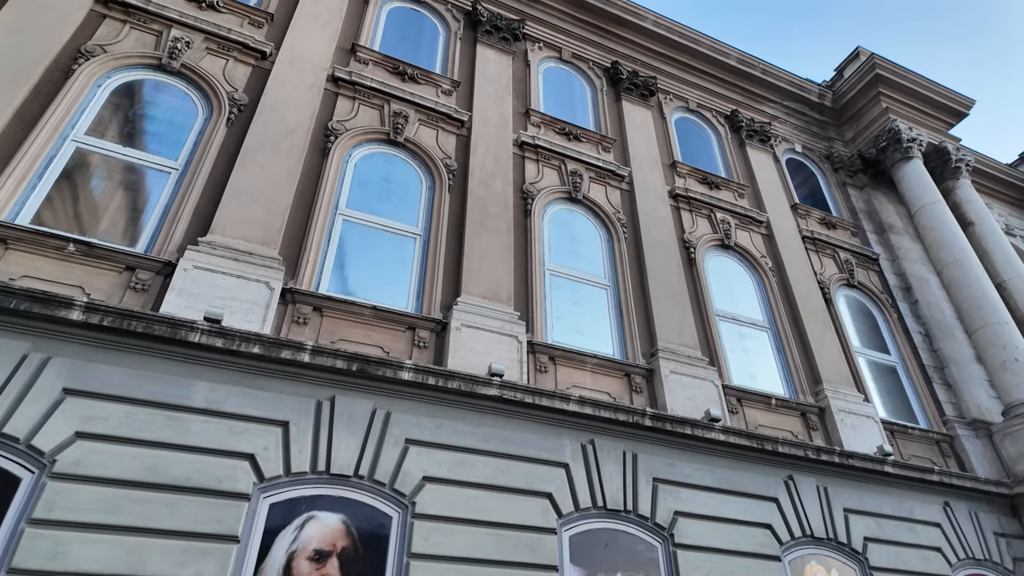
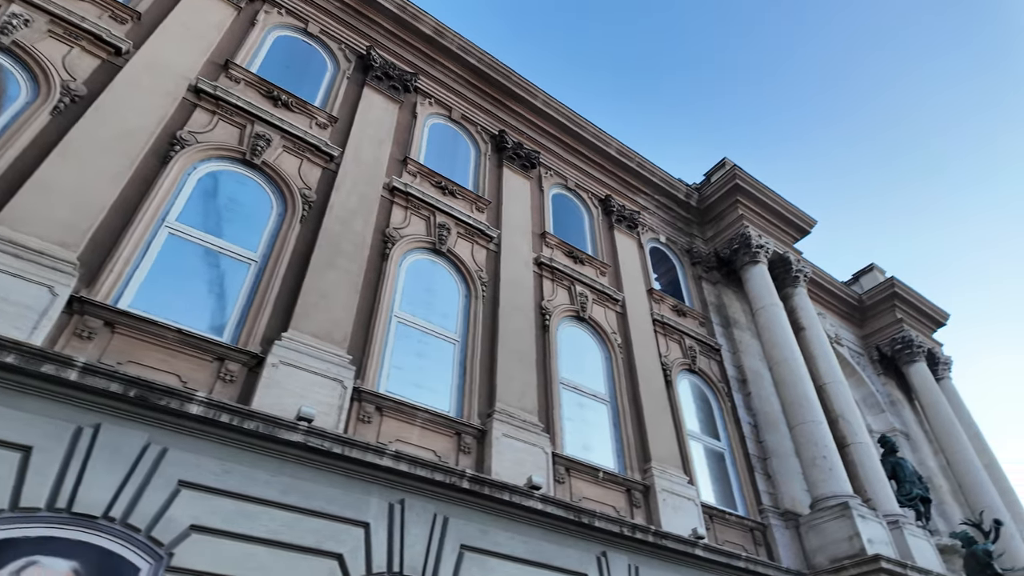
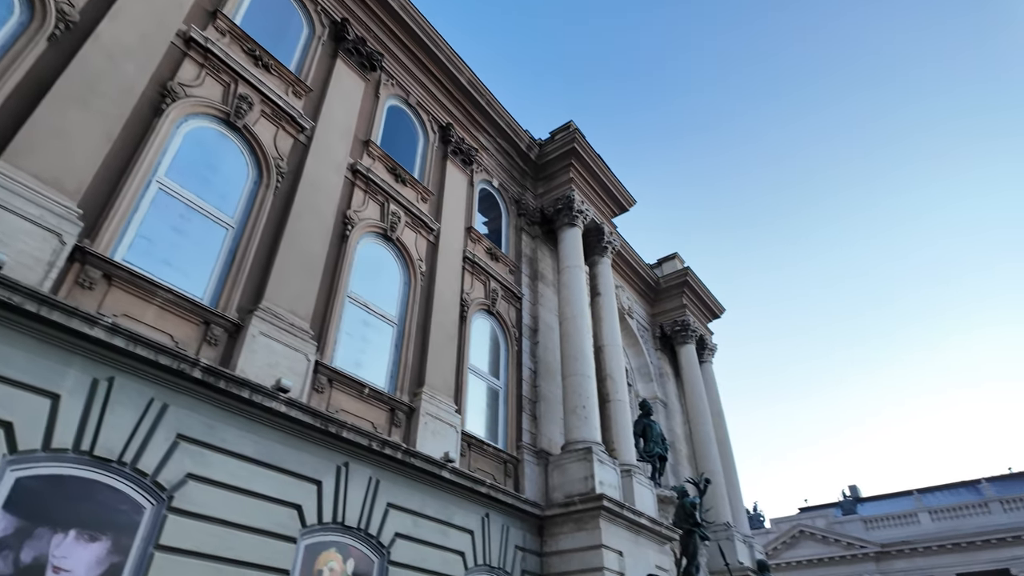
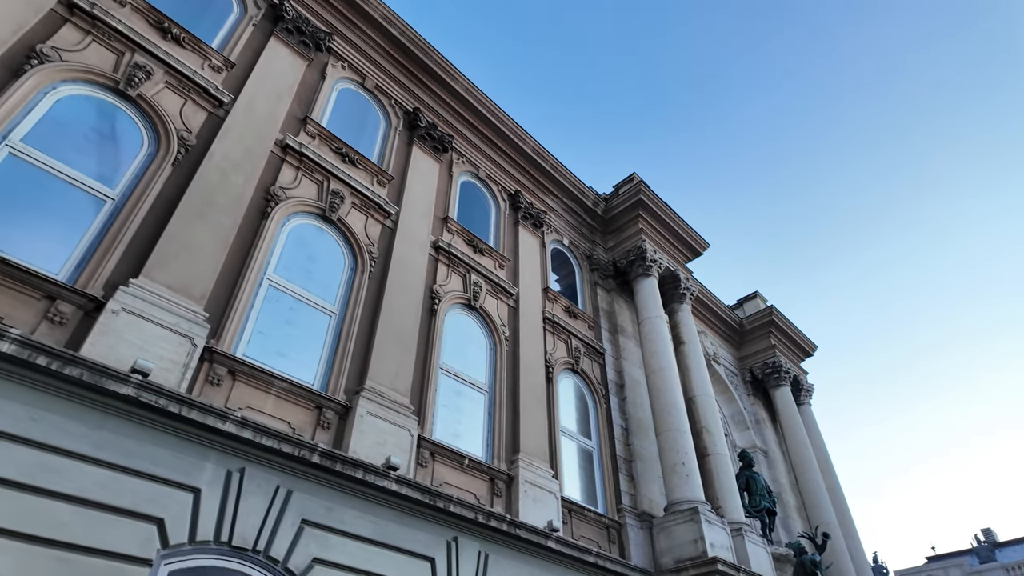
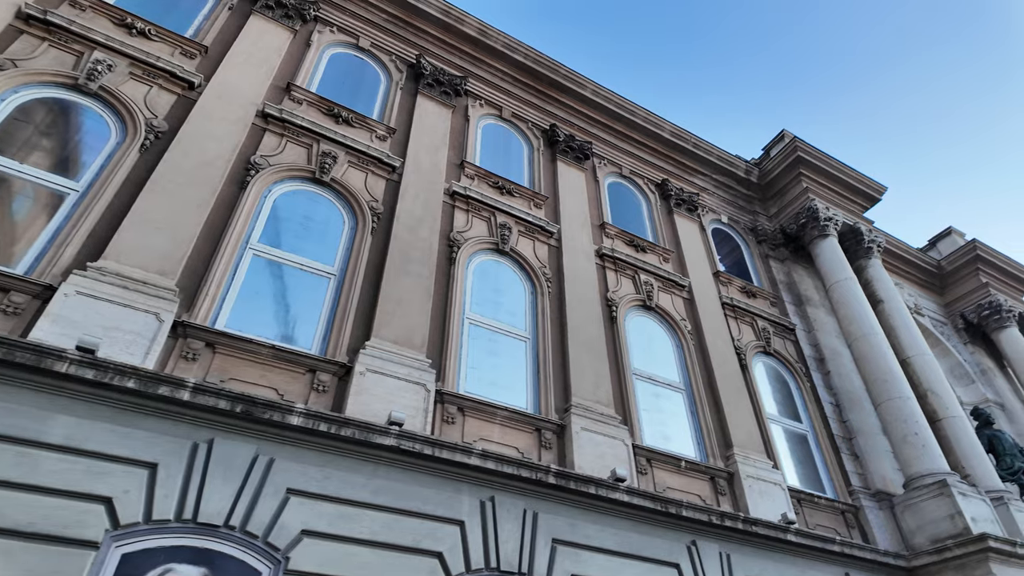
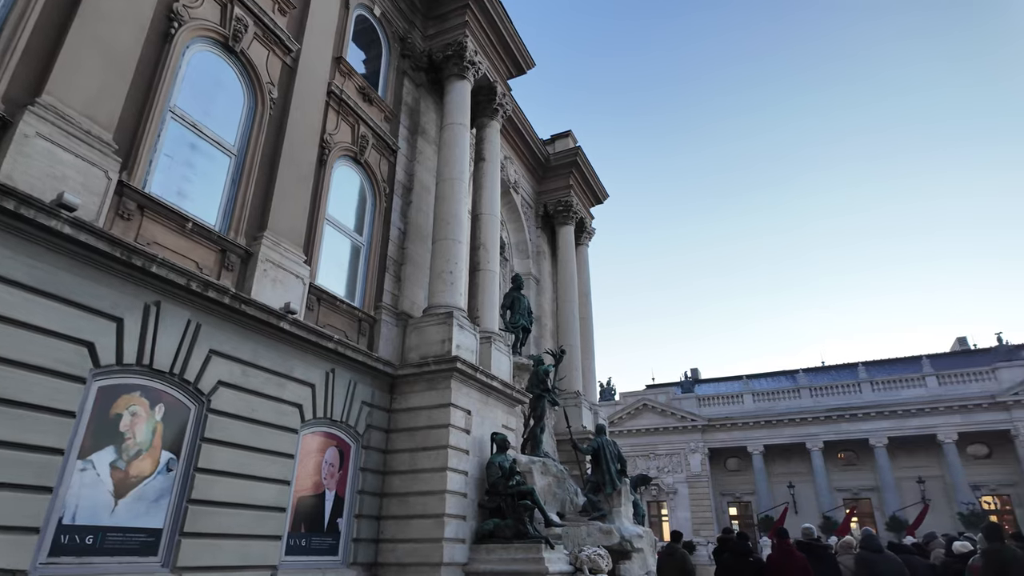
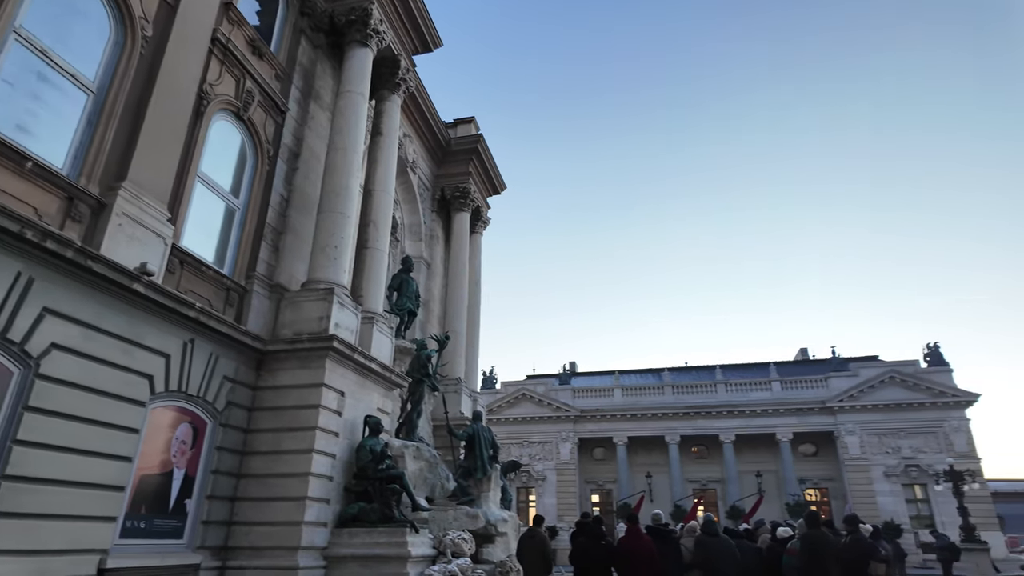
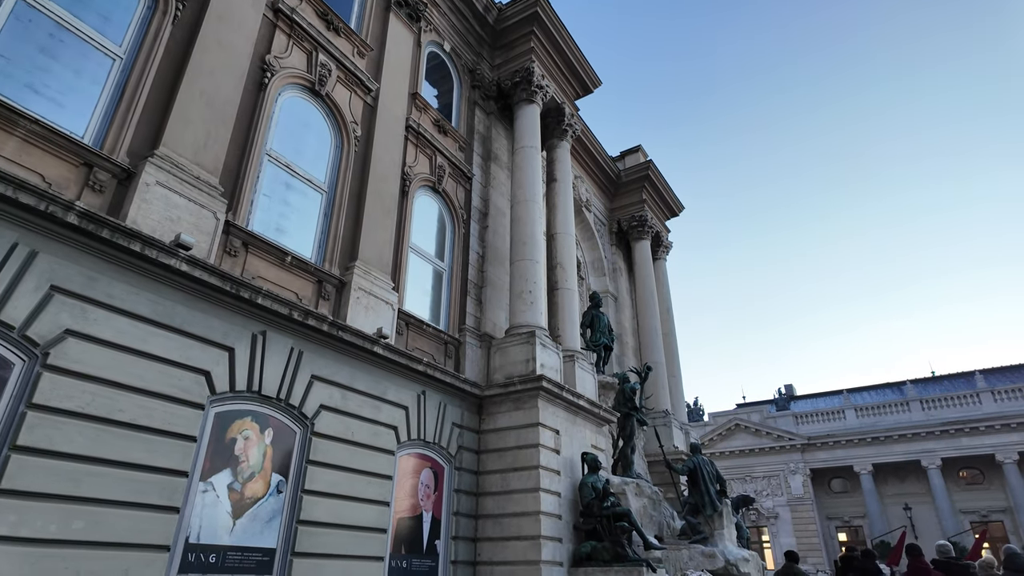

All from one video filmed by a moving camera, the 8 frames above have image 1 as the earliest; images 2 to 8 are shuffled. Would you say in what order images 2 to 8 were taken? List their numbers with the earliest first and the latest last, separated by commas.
5, 2, 4, 3, 8, 6, 7
